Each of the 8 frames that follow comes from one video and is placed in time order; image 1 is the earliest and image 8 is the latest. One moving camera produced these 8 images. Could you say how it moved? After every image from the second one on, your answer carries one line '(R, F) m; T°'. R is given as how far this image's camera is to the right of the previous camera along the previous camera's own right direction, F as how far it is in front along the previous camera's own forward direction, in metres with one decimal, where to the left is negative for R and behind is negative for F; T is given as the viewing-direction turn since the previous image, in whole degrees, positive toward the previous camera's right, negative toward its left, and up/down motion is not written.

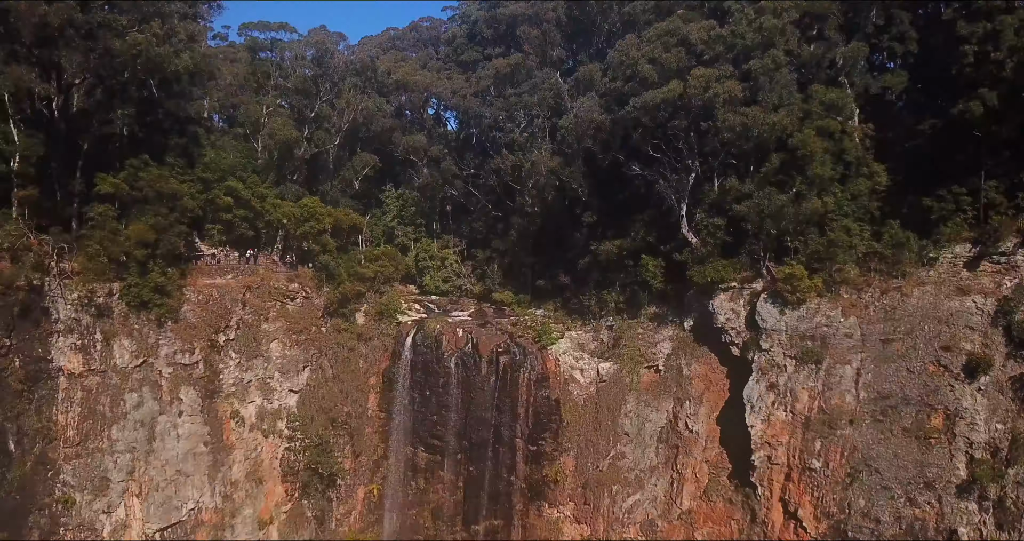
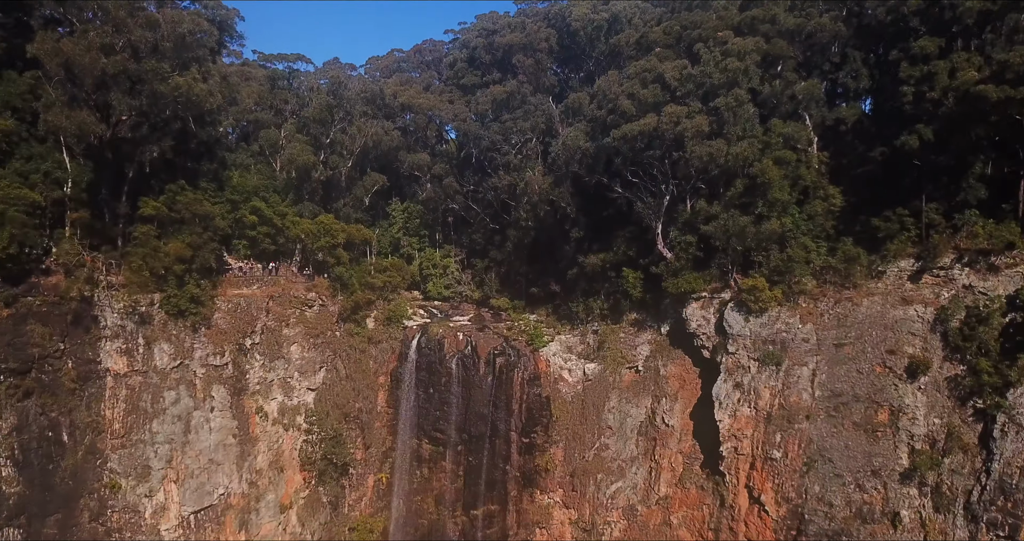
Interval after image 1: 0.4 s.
(+0.1, -1.6) m; 0°
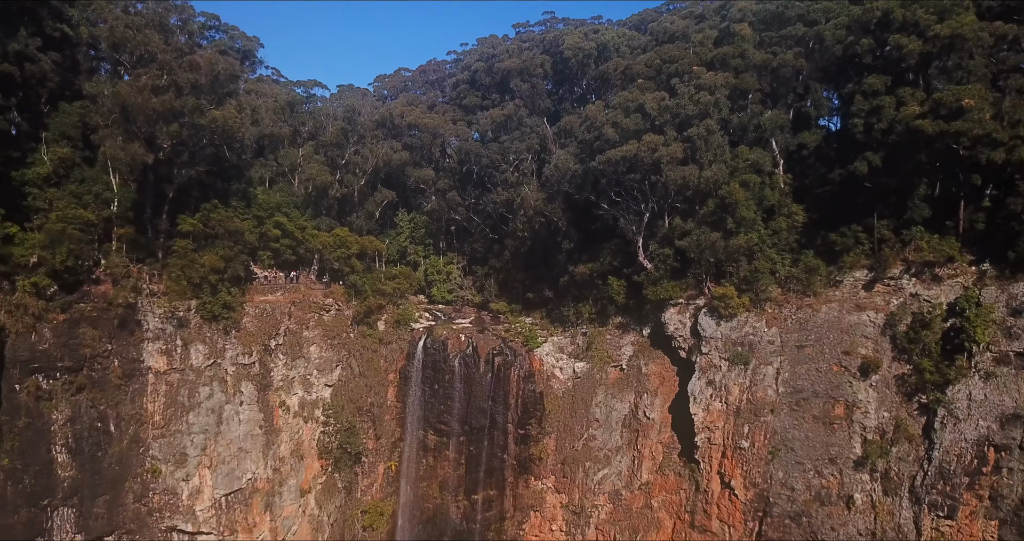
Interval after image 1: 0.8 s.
(+0.1, -1.8) m; 0°
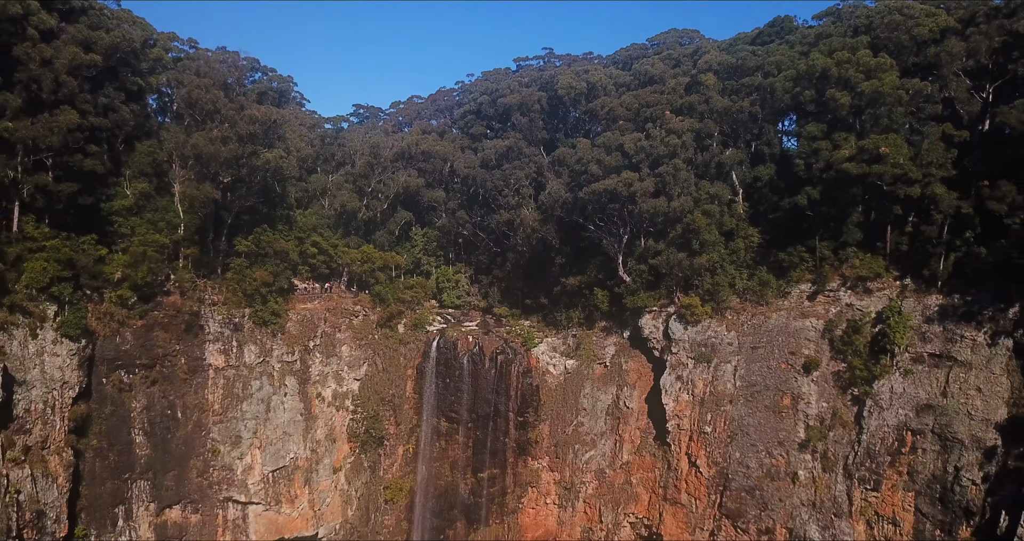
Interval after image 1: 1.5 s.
(0.0, -3.1) m; 0°
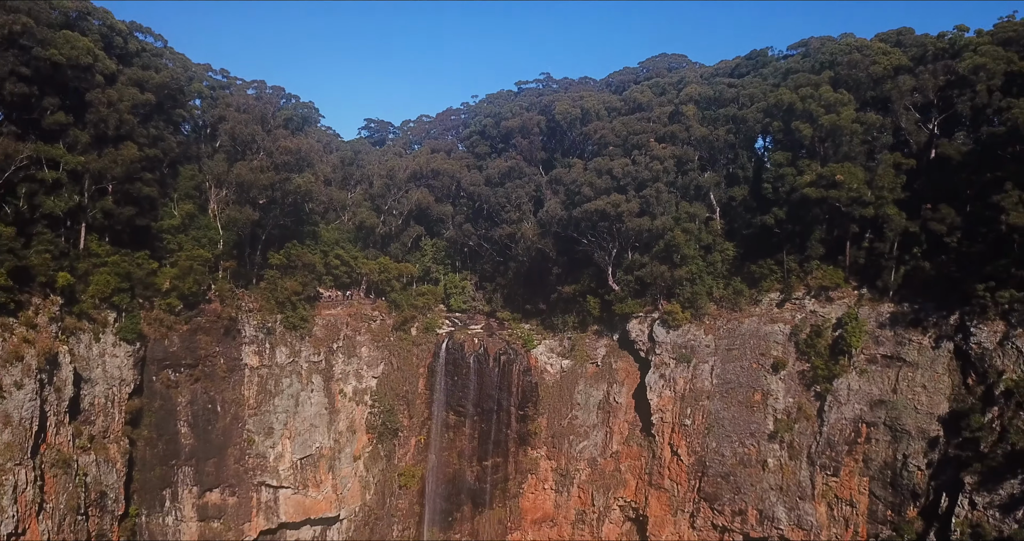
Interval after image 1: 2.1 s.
(0.0, -2.4) m; 0°
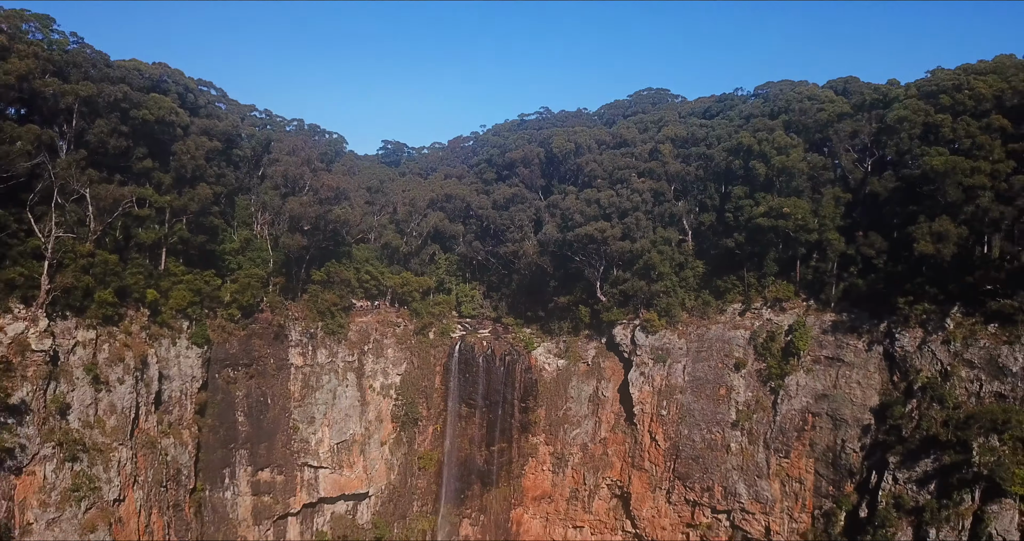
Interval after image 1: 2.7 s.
(0.0, -4.0) m; 0°
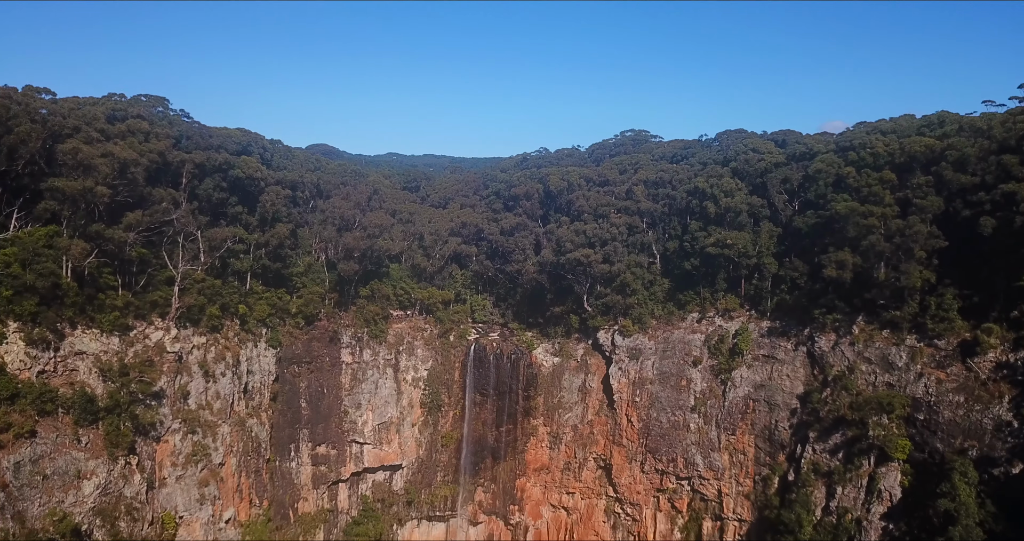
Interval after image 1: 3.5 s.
(0.0, -6.7) m; 0°
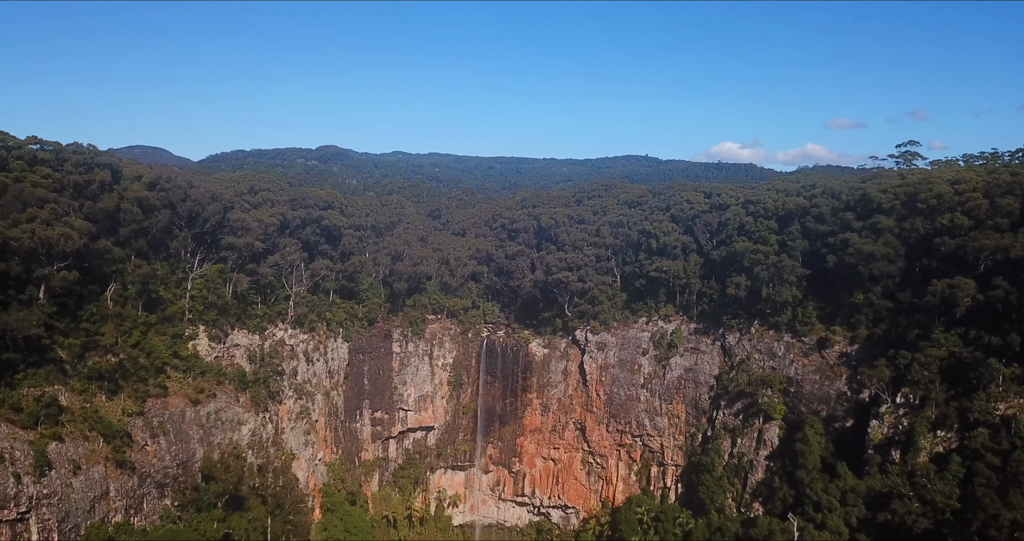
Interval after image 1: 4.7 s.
(+0.1, -12.9) m; 0°
